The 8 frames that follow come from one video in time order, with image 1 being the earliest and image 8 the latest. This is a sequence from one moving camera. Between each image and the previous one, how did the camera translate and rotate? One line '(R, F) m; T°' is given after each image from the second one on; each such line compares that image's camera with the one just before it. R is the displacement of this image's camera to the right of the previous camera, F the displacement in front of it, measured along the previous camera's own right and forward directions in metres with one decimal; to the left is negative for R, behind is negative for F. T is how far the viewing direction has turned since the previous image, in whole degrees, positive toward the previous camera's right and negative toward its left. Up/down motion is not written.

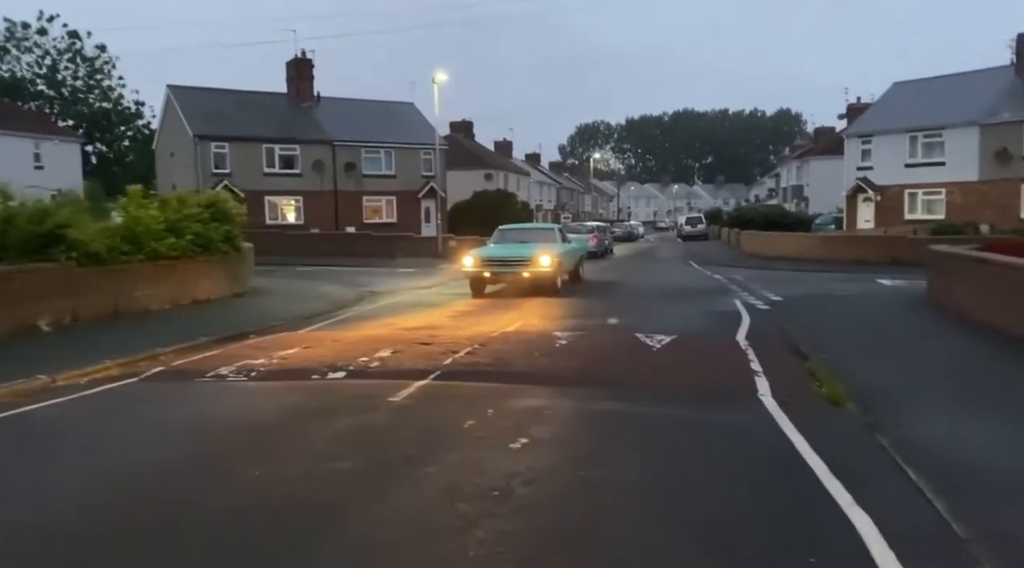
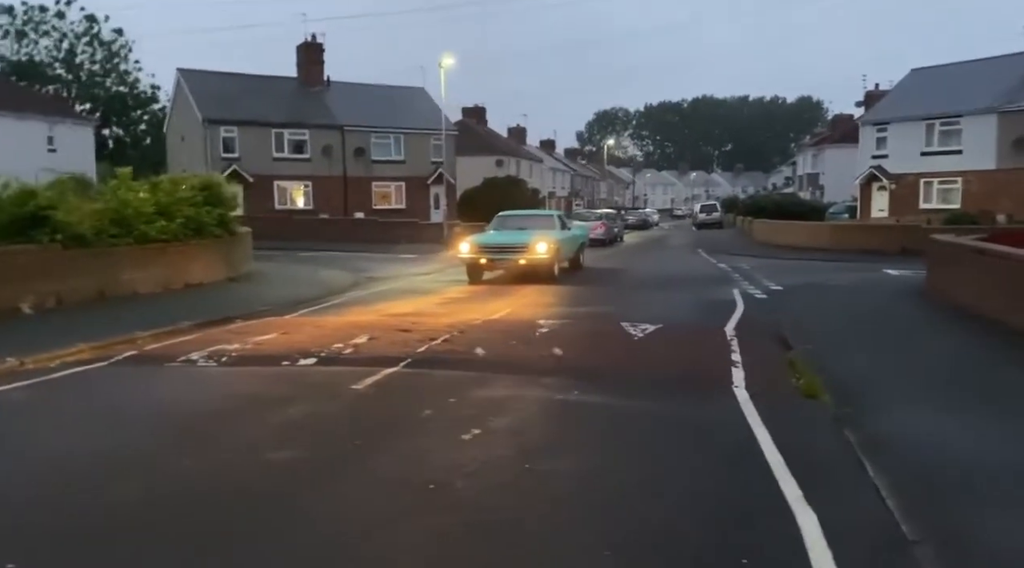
(+0.6, +0.2) m; -1°
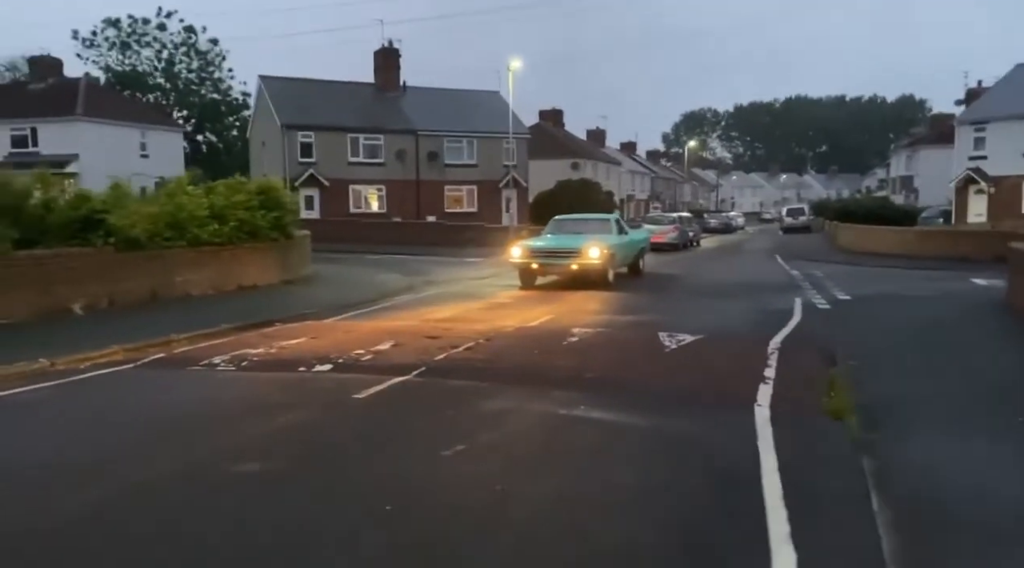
(+0.8, +0.4) m; -6°
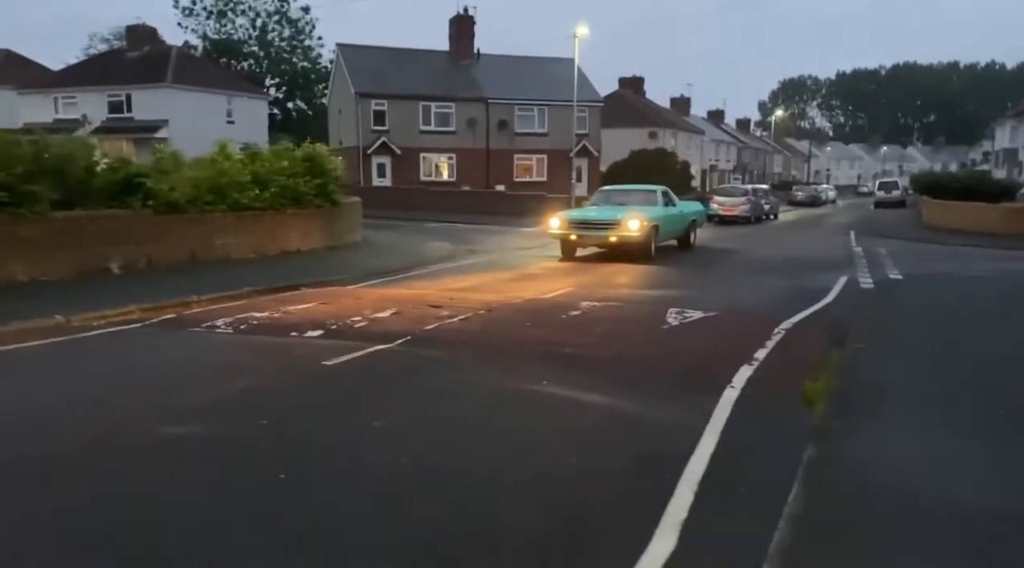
(+1.2, +0.2) m; -6°
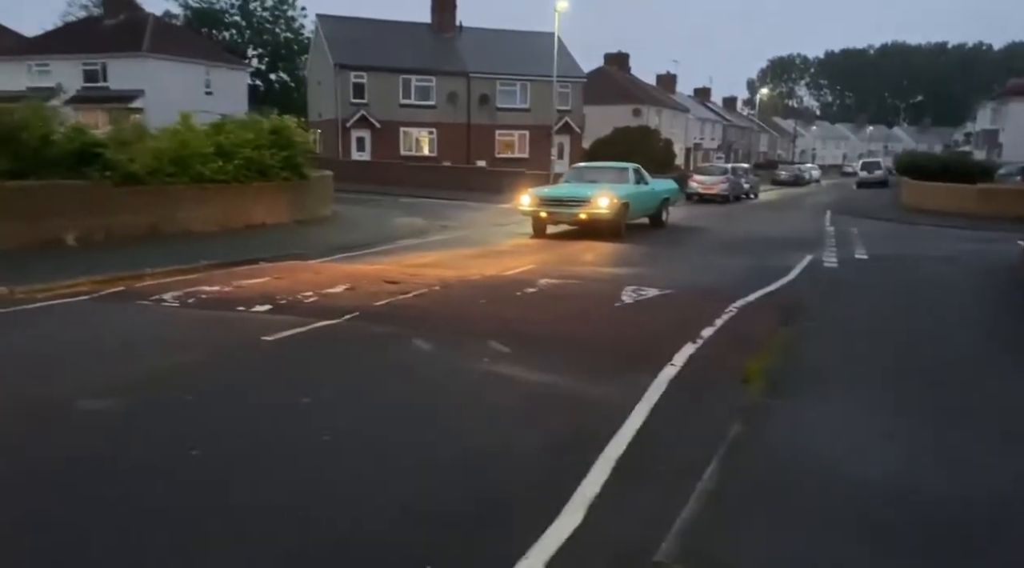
(+0.5, +0.1) m; +1°
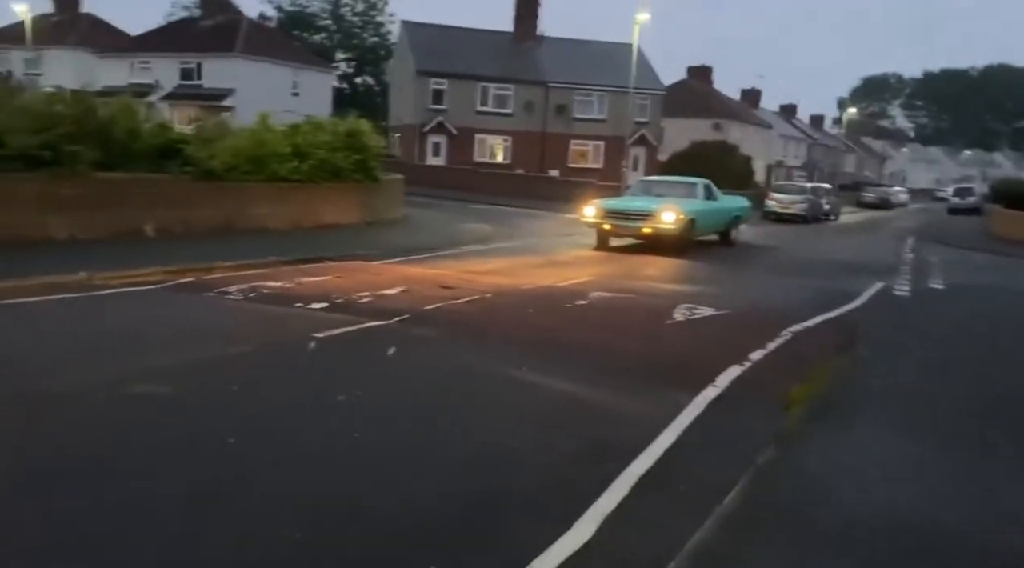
(+0.3, 0.0) m; -5°
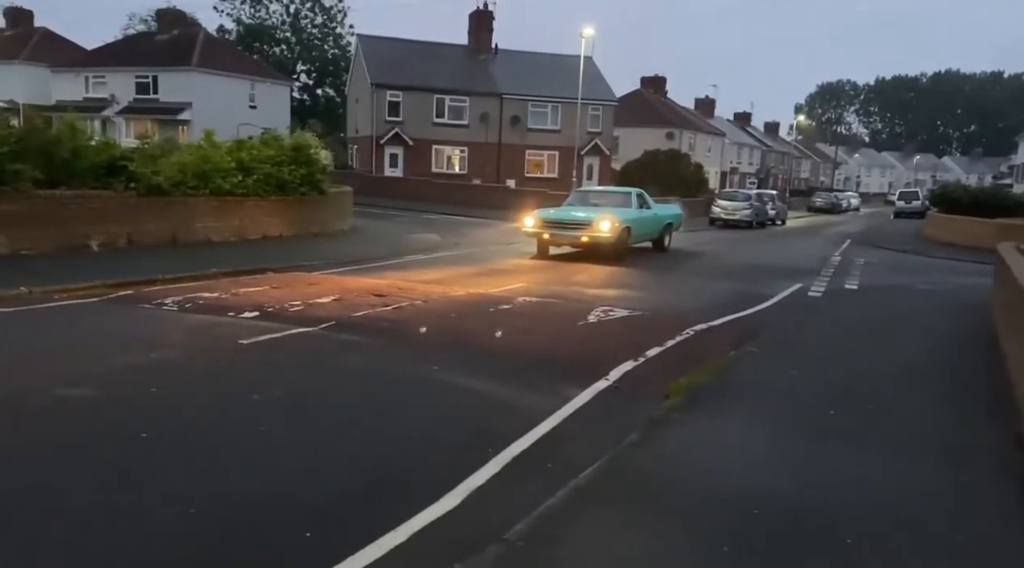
(+0.7, -0.7) m; +2°
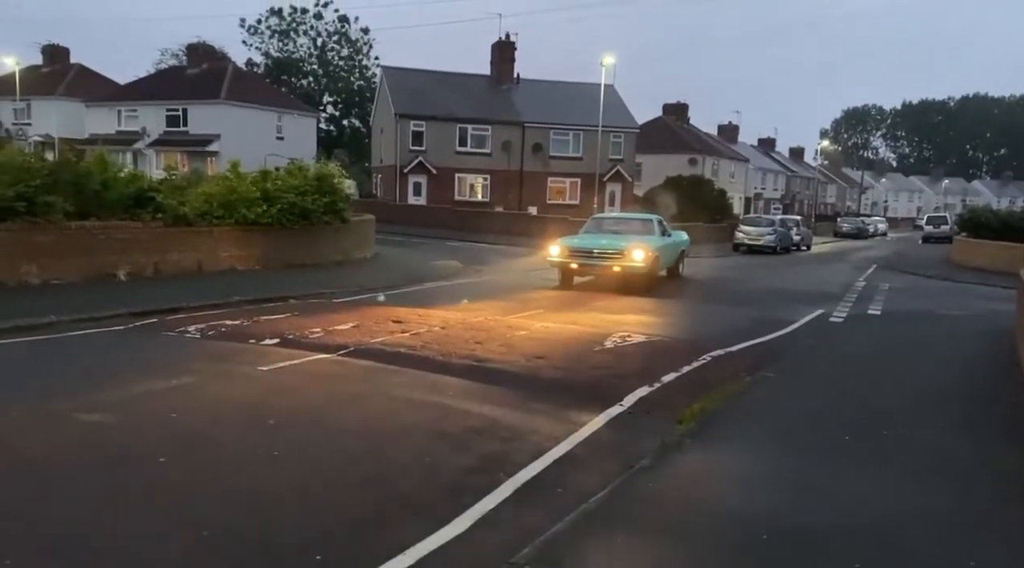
(+0.1, -0.1) m; -2°
